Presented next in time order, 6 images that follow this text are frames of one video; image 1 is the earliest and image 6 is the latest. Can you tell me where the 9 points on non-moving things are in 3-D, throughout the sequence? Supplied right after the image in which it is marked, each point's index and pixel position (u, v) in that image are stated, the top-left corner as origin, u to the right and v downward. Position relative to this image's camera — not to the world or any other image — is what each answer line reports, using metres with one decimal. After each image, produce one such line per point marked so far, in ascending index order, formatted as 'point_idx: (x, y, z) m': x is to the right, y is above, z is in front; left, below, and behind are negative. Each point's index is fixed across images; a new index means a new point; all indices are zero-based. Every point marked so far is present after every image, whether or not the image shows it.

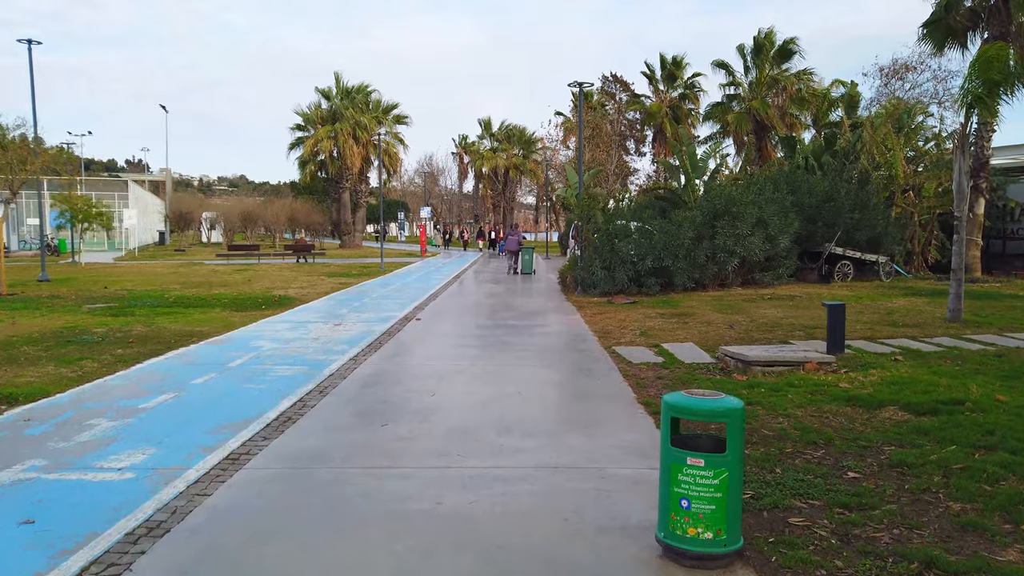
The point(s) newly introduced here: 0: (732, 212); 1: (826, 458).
0: (+4.9, +1.7, +16.9) m
1: (+2.2, -1.2, +5.3) m
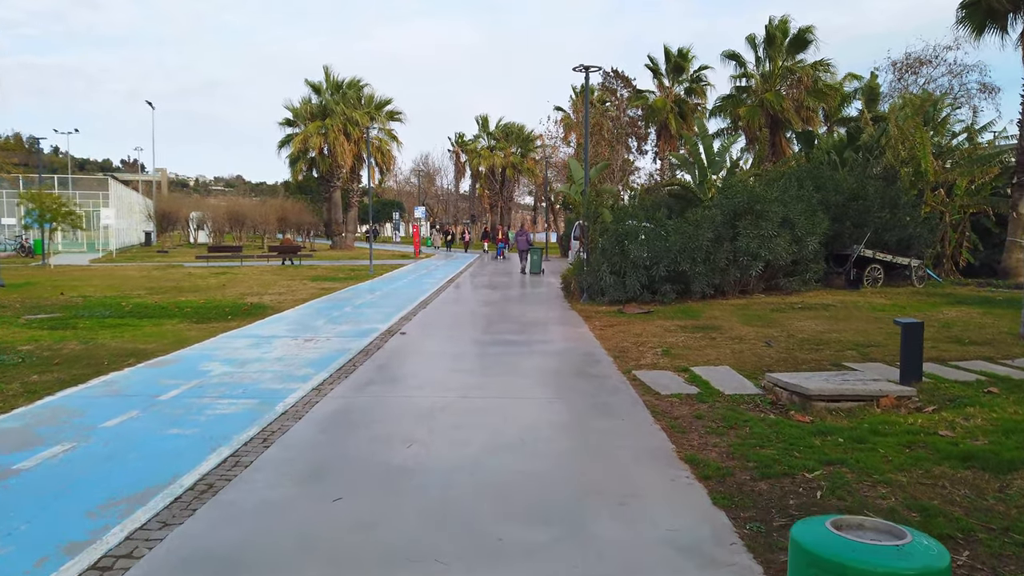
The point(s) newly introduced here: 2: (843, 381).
0: (+4.9, +1.6, +15.2) m
1: (+2.2, -1.3, +3.6) m
2: (+3.1, -0.9, +7.0) m
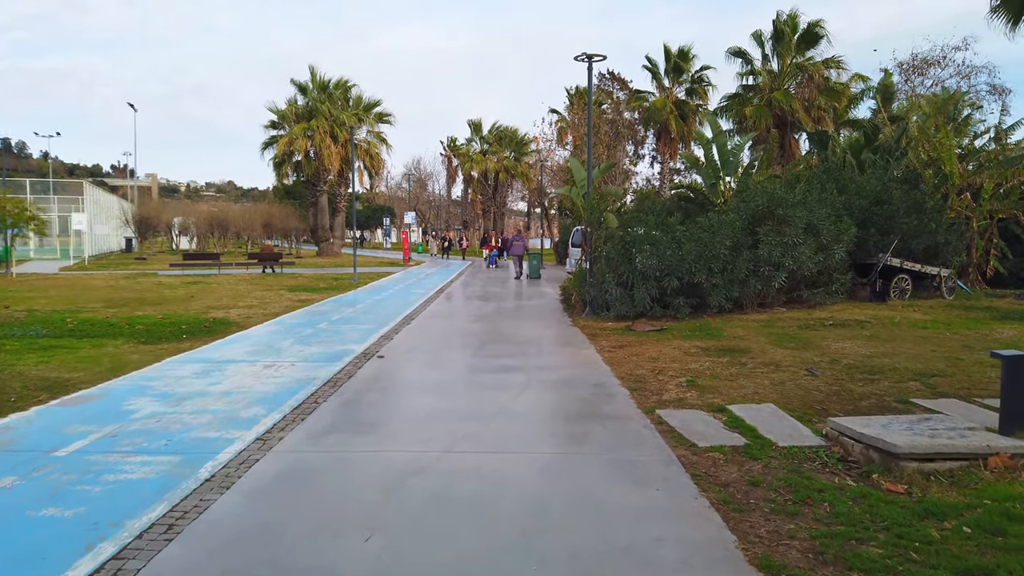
0: (+4.8, +1.3, +13.7) m
1: (+2.2, -1.5, +2.0) m
2: (+3.0, -1.0, +5.4) m
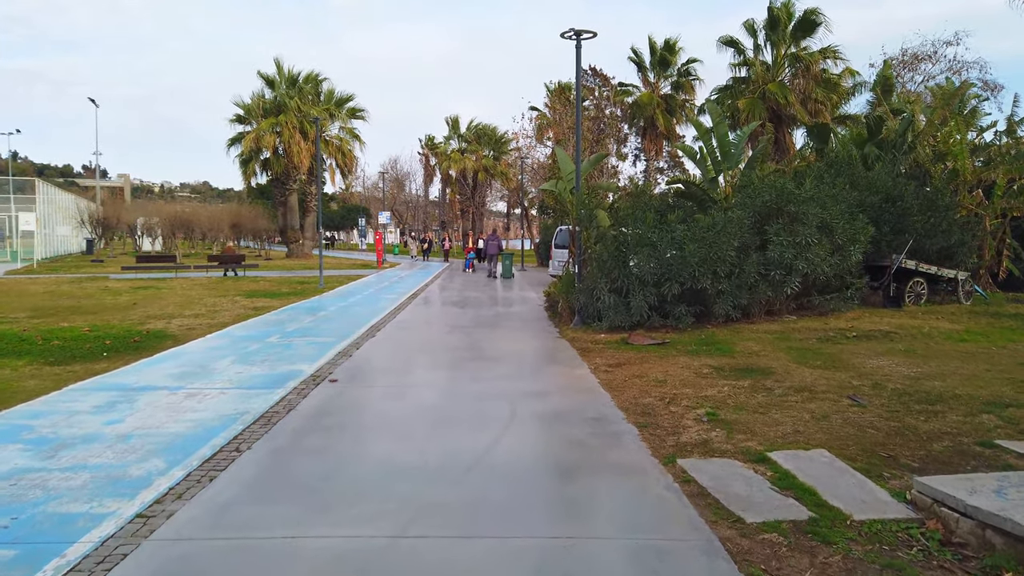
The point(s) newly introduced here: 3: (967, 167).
0: (+4.4, +1.2, +12.2) m
1: (+2.2, -1.6, +0.5) m
2: (+2.9, -1.1, +3.9) m
3: (+10.6, +2.8, +17.7) m
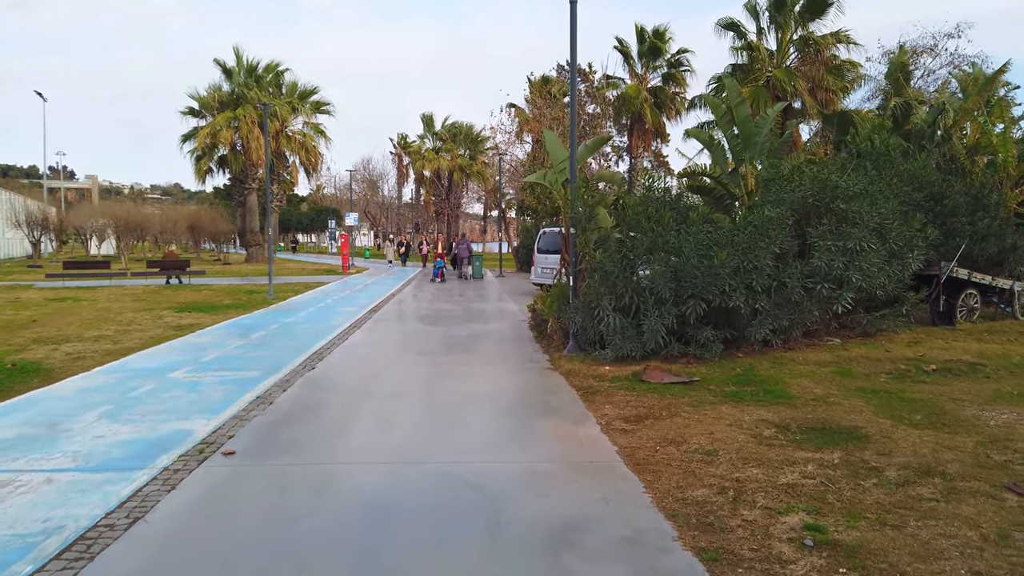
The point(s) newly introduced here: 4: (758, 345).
0: (+4.2, +1.0, +9.8) m
1: (+2.3, -1.8, -2.0) m
2: (+2.9, -1.3, +1.4) m
3: (+10.2, +2.6, +15.4) m
4: (+3.0, -0.7, +9.3) m
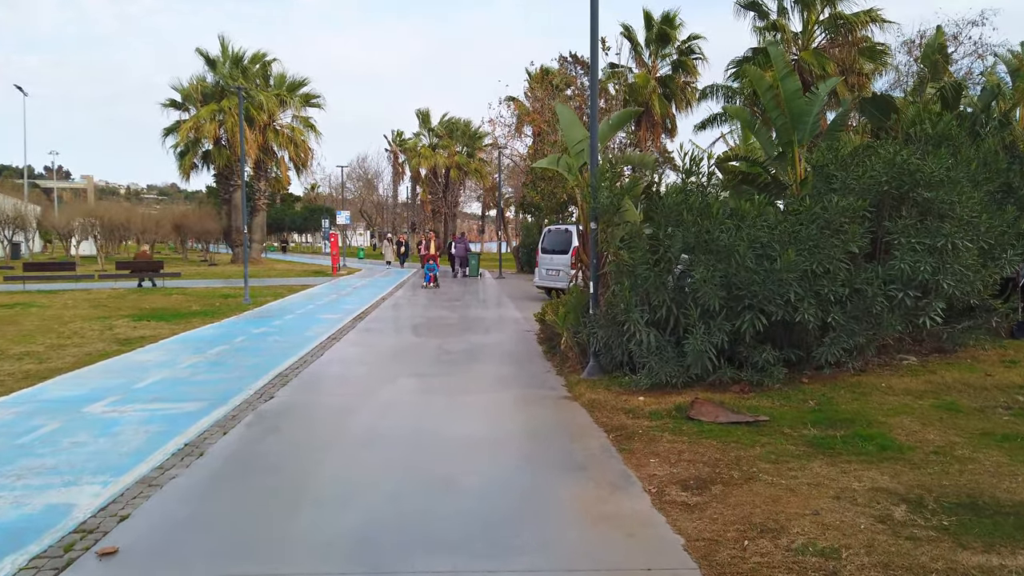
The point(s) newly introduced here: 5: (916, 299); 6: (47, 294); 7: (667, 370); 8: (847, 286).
0: (+4.2, +0.9, +8.0) m
1: (+2.4, -1.8, -3.9) m
2: (+3.0, -1.4, -0.4) m
3: (+10.2, +2.5, +13.6) m
4: (+3.1, -0.8, +7.5) m
5: (+4.1, -0.1, +7.7) m
6: (-11.1, -0.1, +18.2) m
7: (+1.4, -0.8, +7.1) m
8: (+3.2, 0.0, +7.3) m
